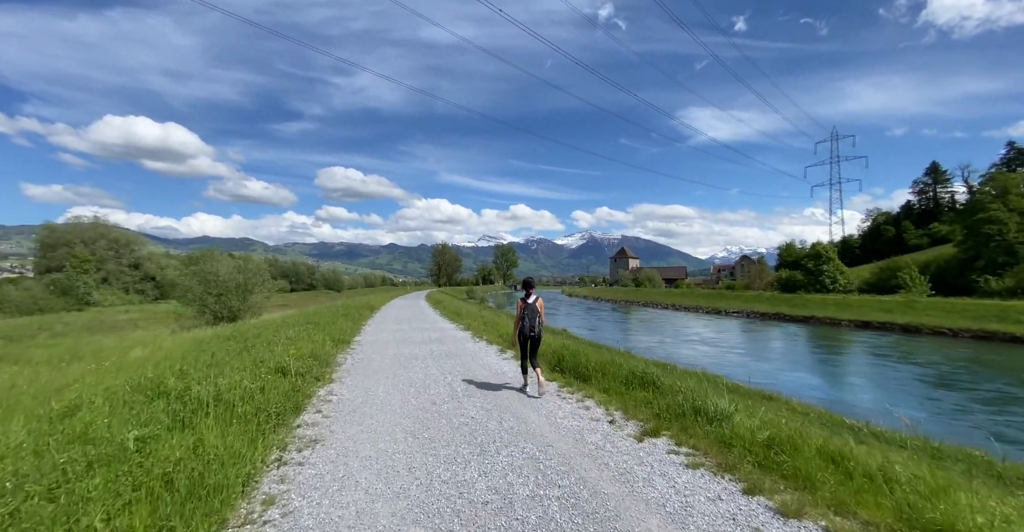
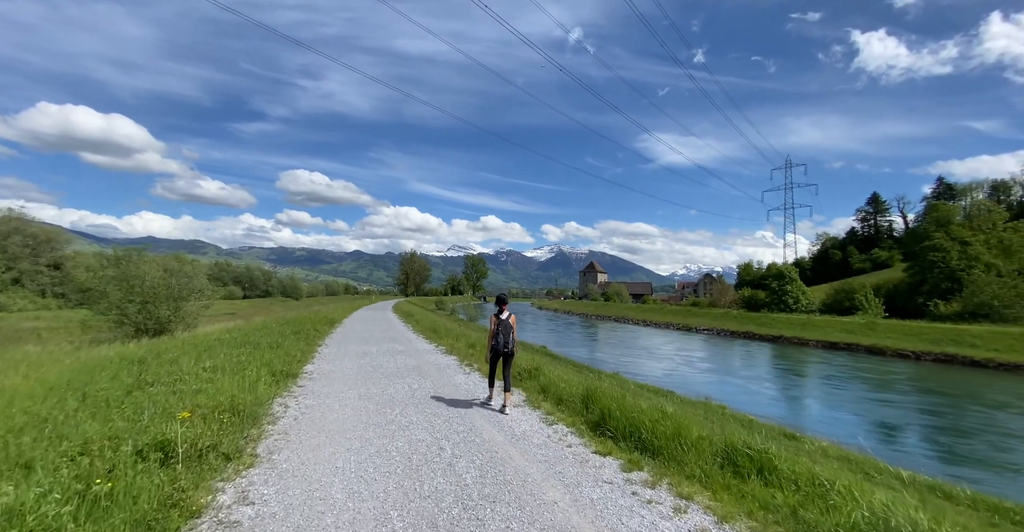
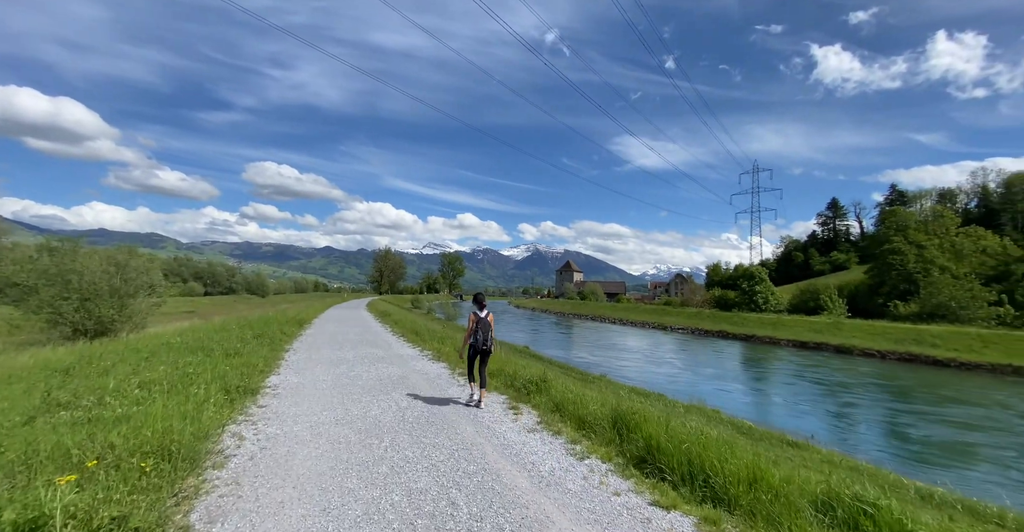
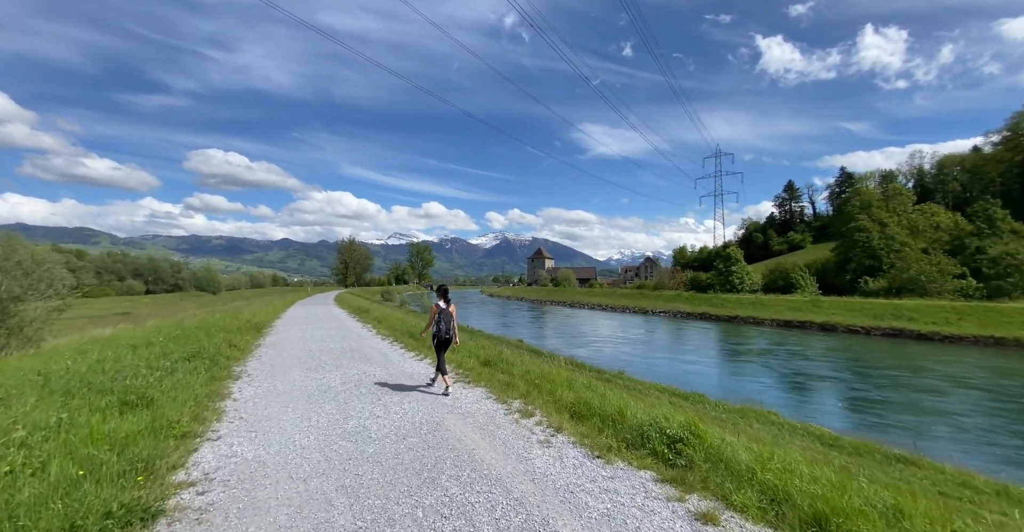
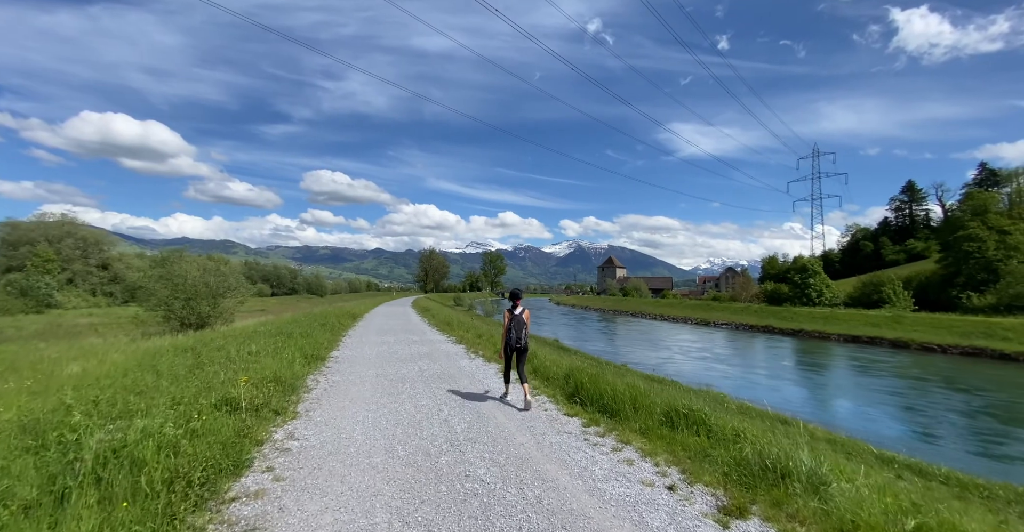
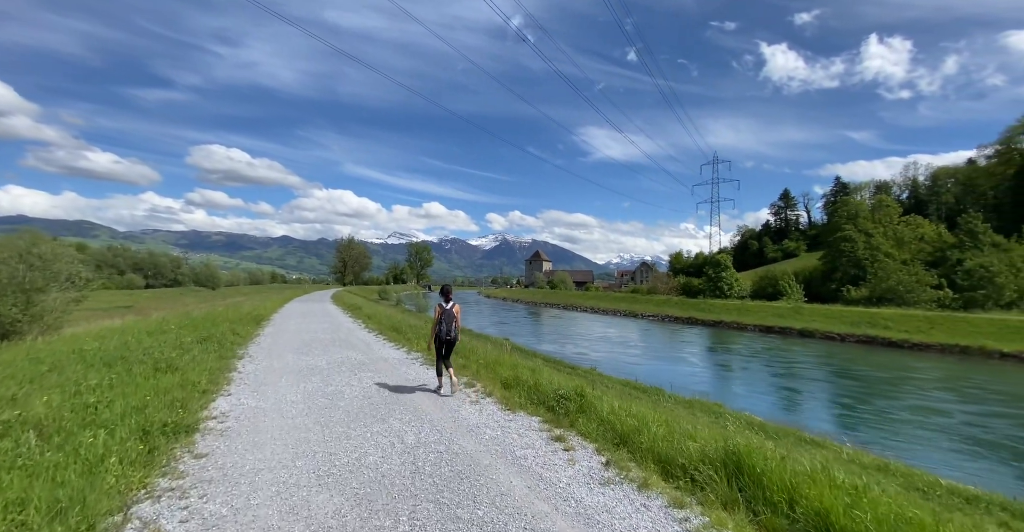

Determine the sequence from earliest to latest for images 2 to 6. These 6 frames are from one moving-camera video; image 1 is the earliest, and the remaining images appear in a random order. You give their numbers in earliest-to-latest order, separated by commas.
5, 2, 3, 6, 4
